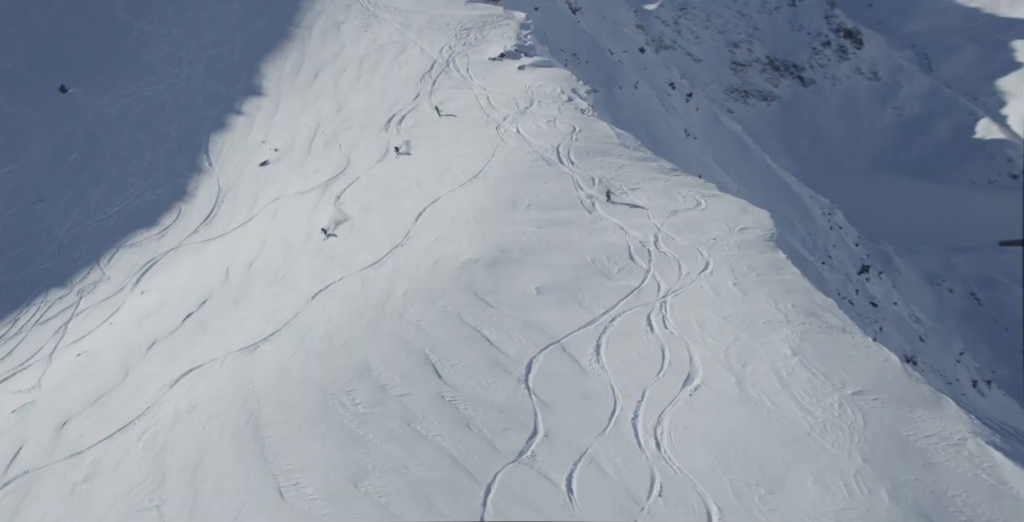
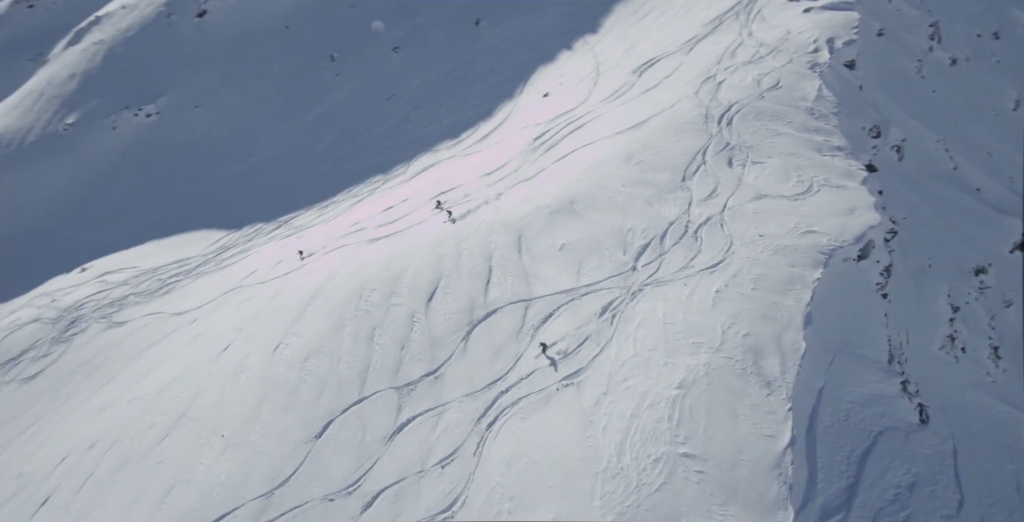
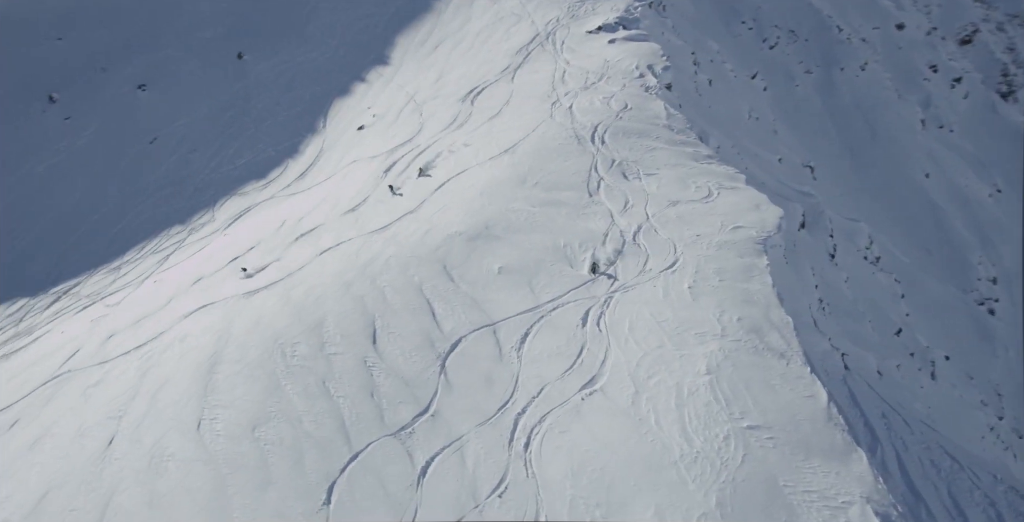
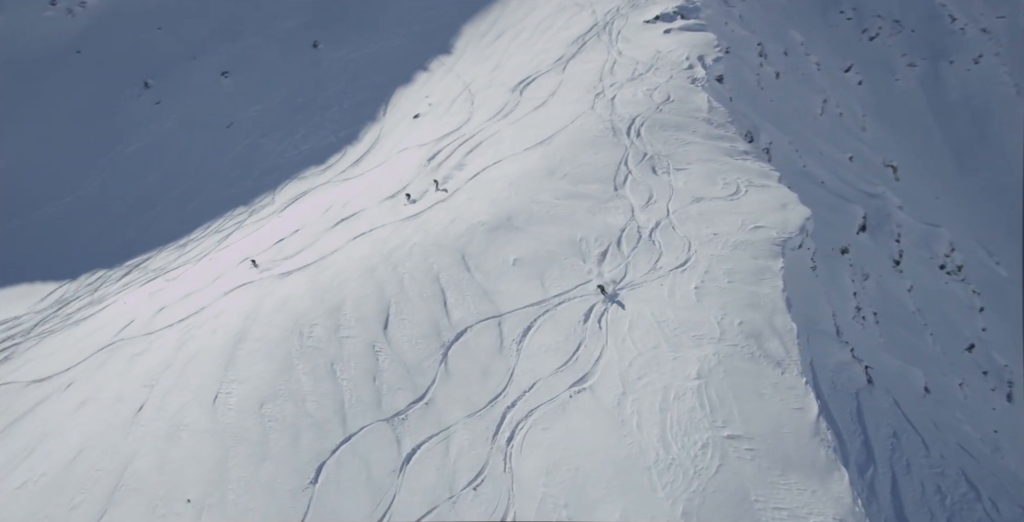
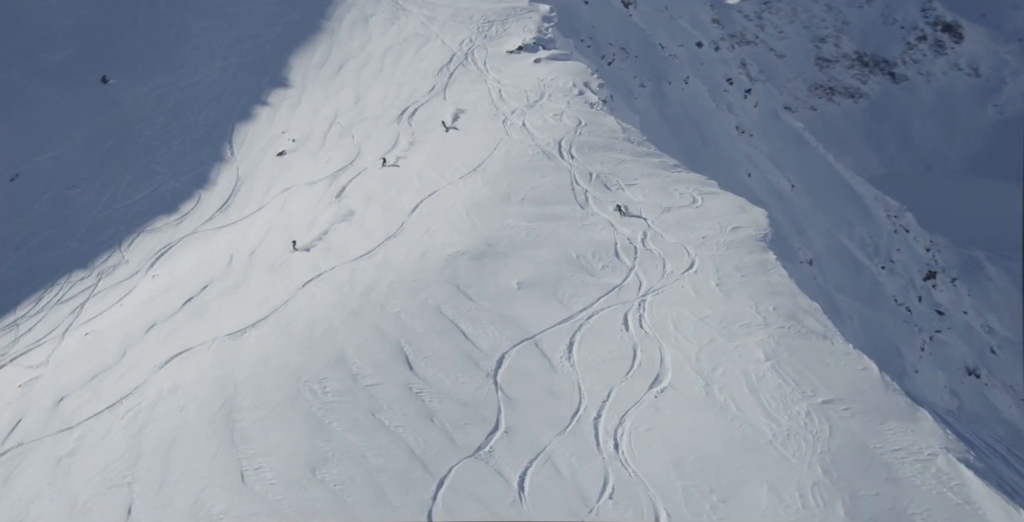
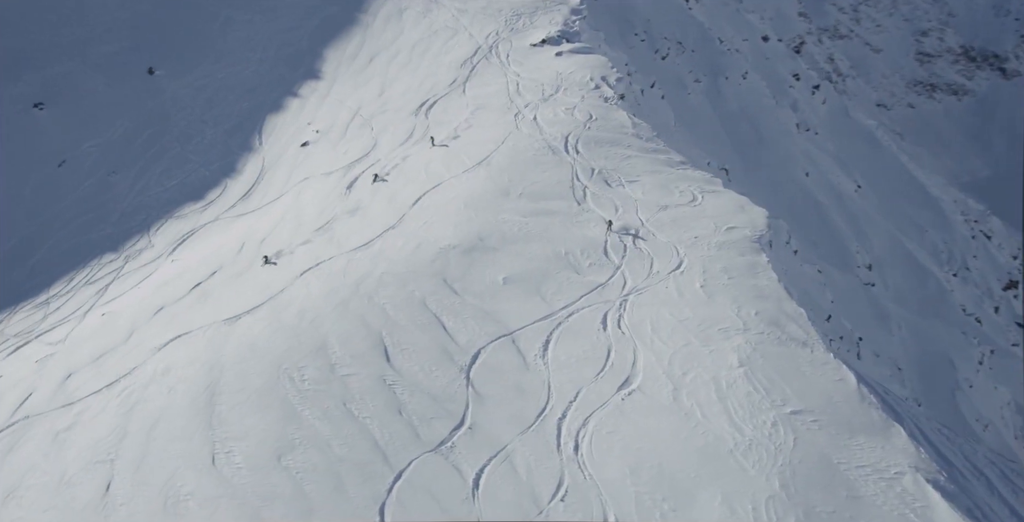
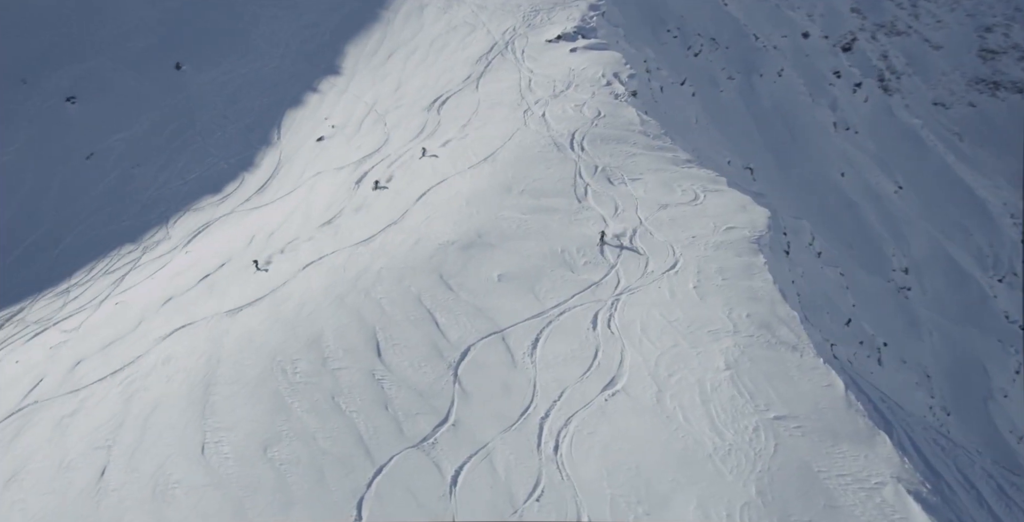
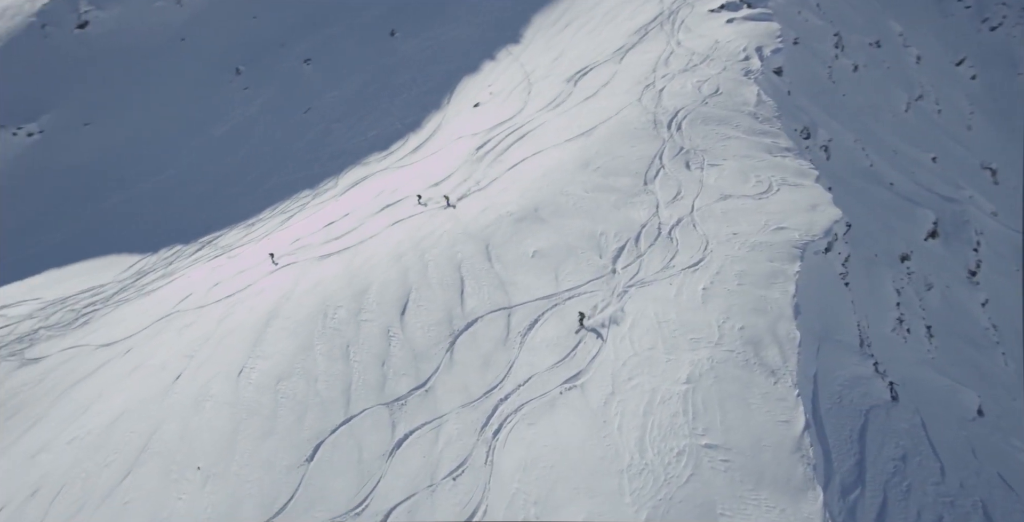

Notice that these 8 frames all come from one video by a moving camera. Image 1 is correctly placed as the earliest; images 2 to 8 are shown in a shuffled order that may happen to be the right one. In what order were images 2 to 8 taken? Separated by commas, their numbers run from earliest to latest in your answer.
5, 6, 7, 3, 4, 8, 2
